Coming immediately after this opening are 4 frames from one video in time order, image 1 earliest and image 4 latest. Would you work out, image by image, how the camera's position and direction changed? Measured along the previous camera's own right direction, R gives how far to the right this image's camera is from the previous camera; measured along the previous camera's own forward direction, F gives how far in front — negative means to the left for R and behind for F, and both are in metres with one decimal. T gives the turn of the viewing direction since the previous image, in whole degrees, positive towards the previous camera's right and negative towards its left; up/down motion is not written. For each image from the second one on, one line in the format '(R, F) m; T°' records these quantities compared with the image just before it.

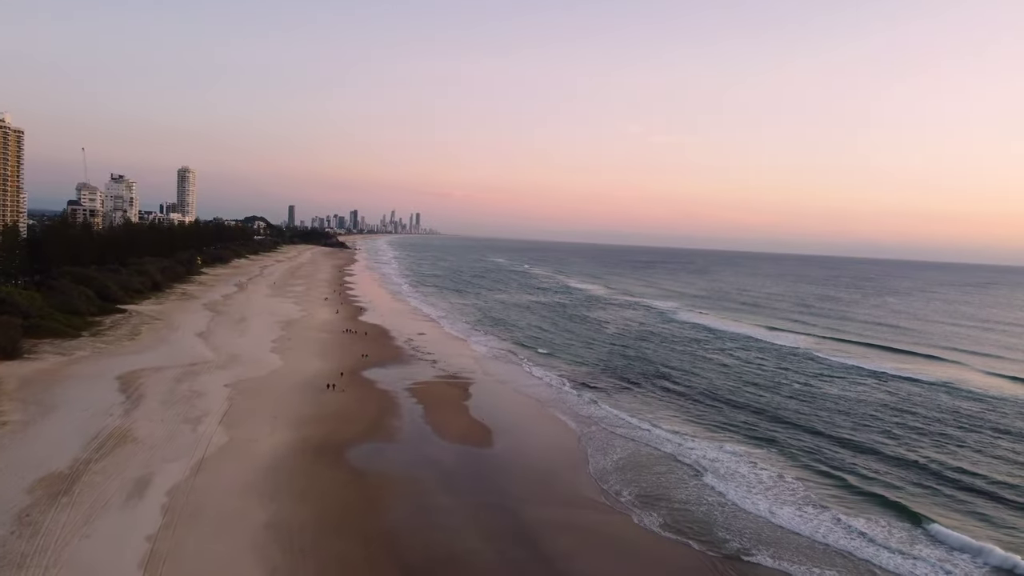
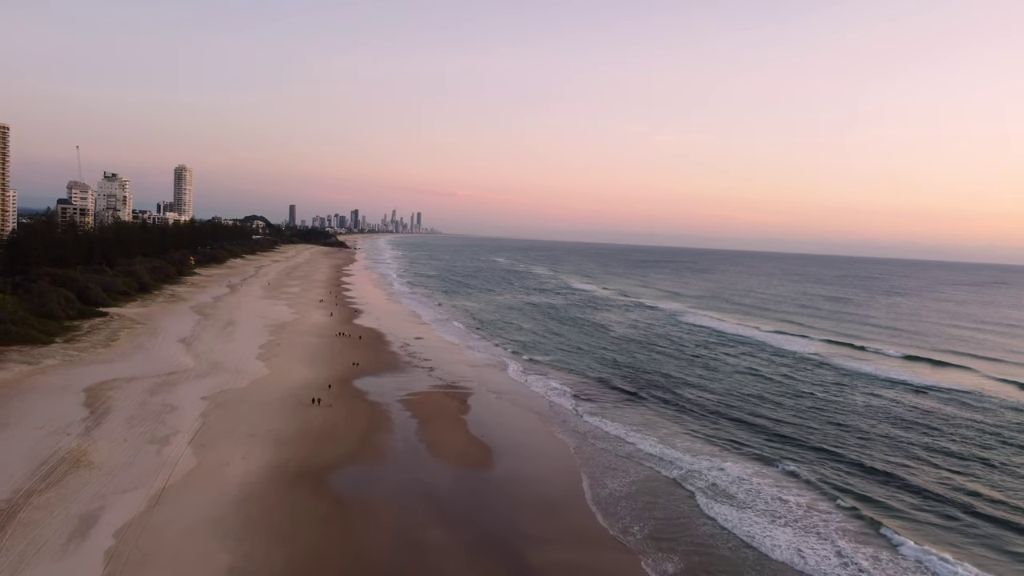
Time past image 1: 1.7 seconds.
(0.0, +1.4) m; 0°
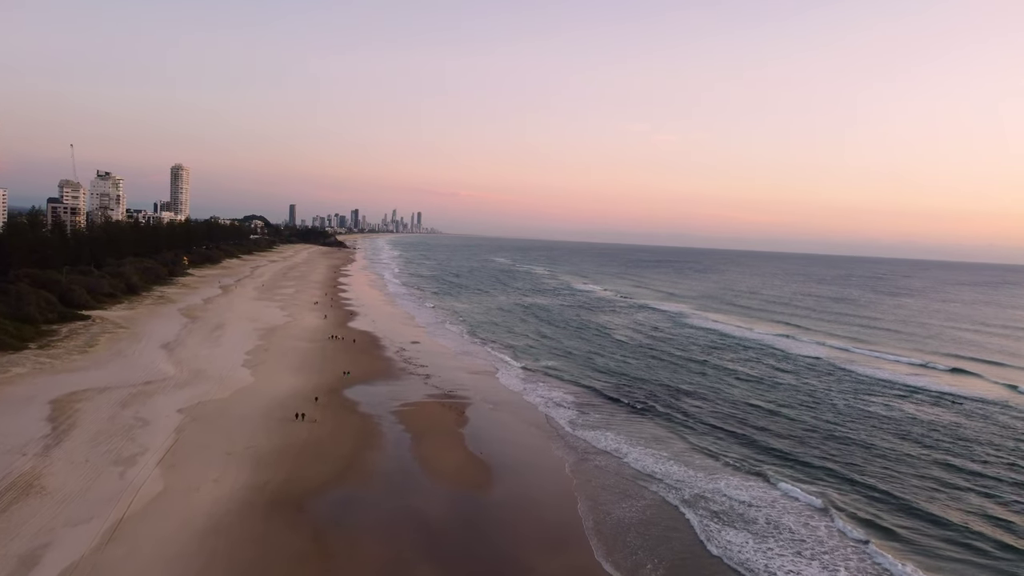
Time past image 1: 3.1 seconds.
(0.0, +1.2) m; 0°
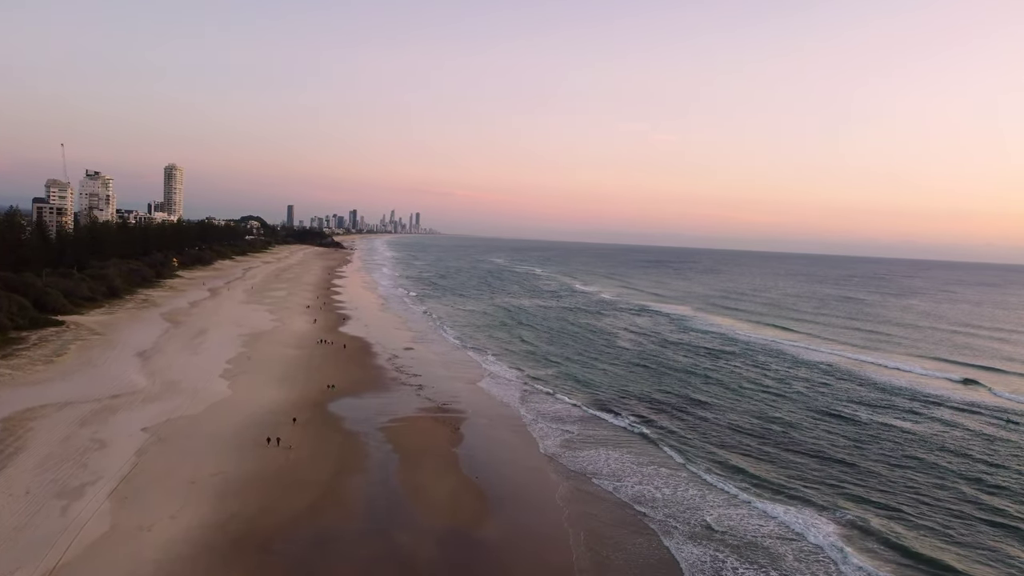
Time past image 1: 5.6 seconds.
(0.0, +1.3) m; 0°
